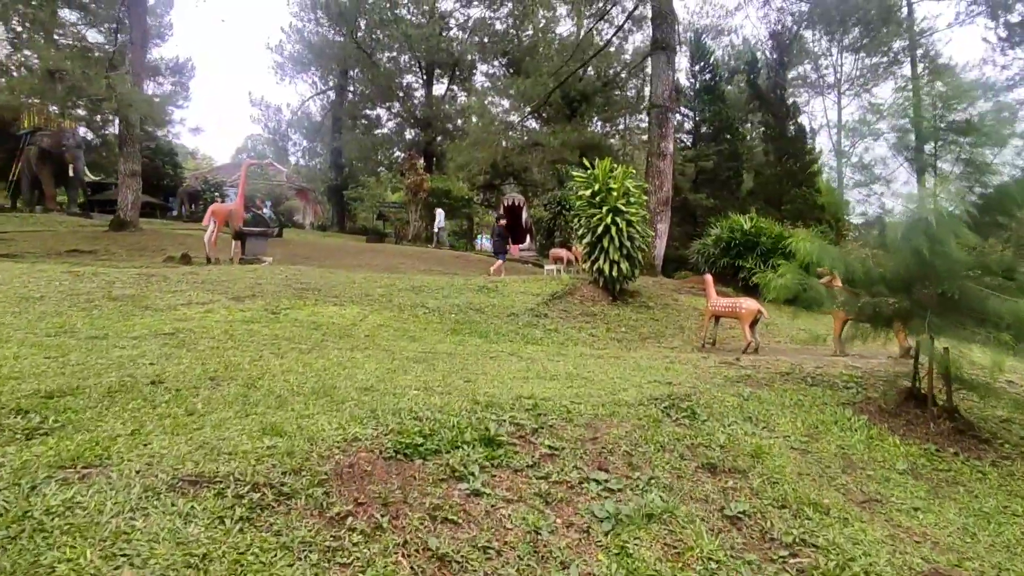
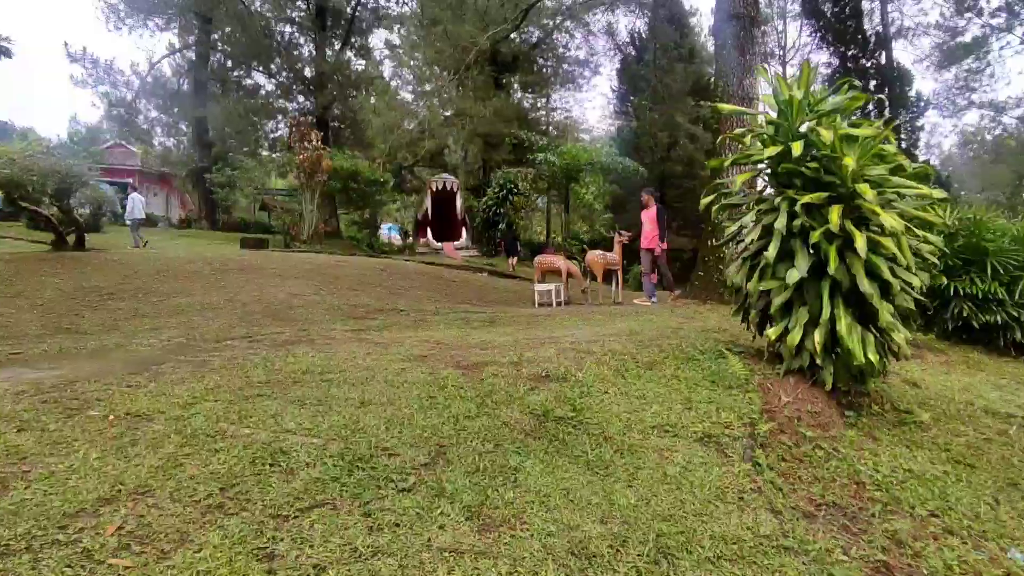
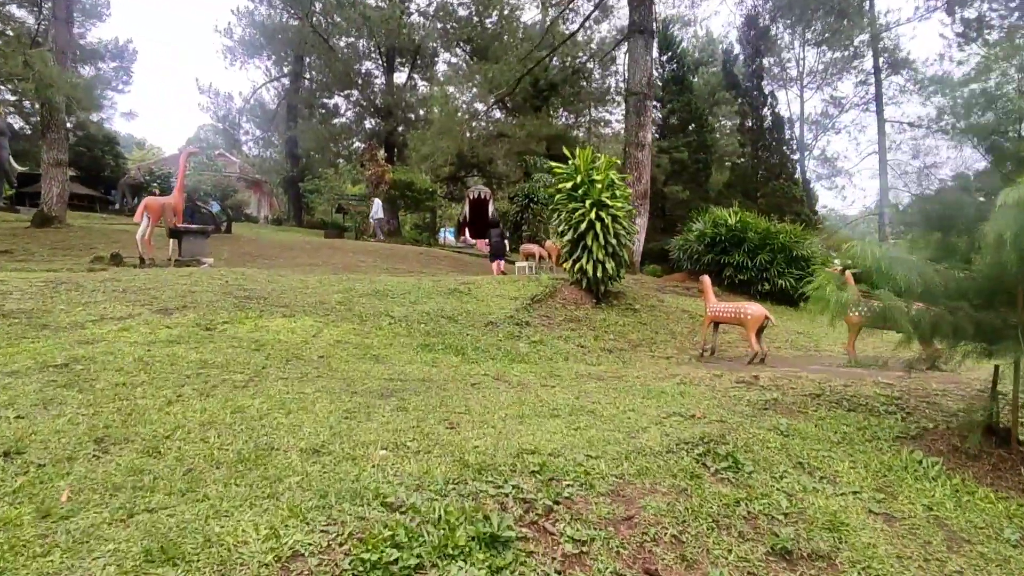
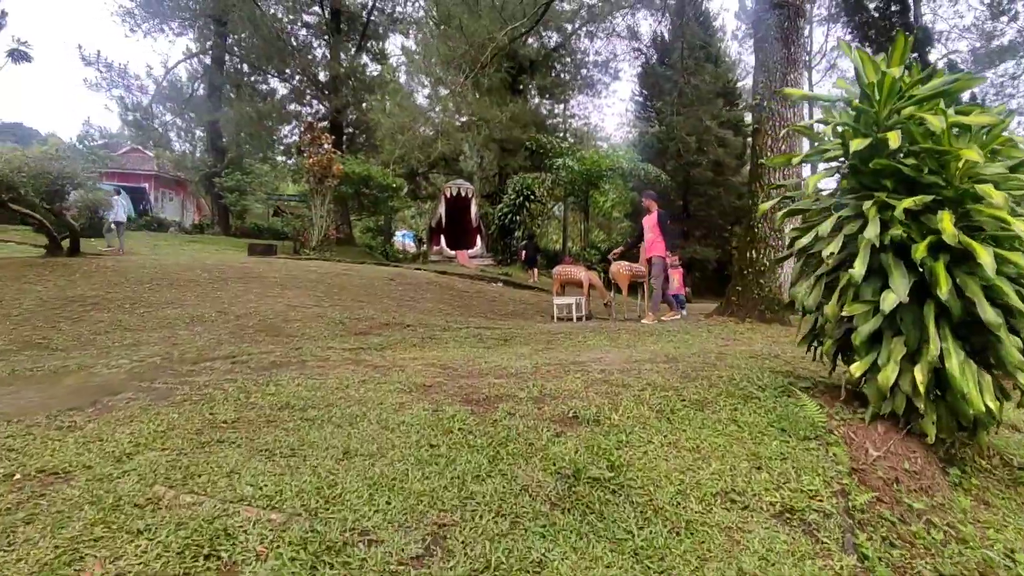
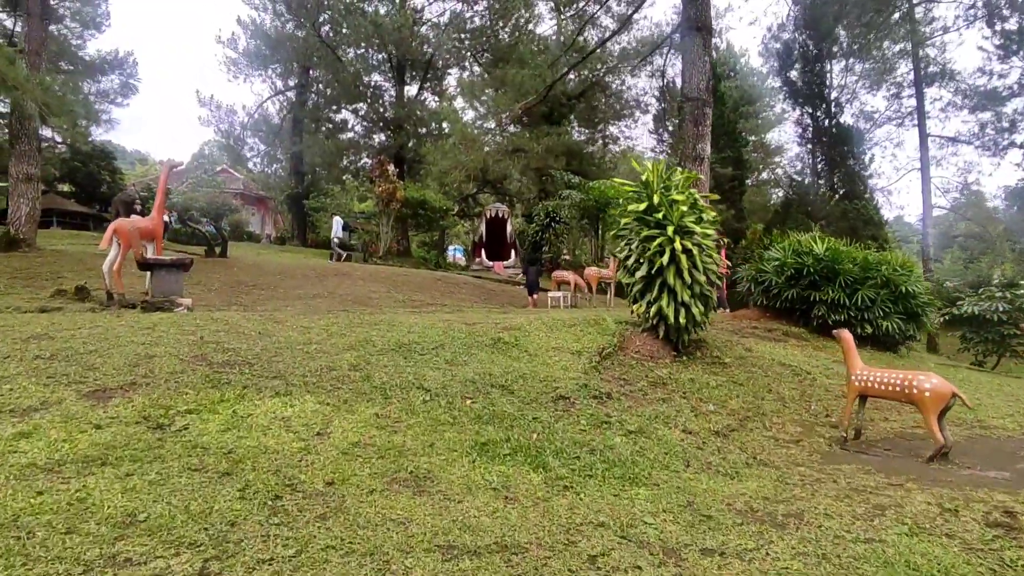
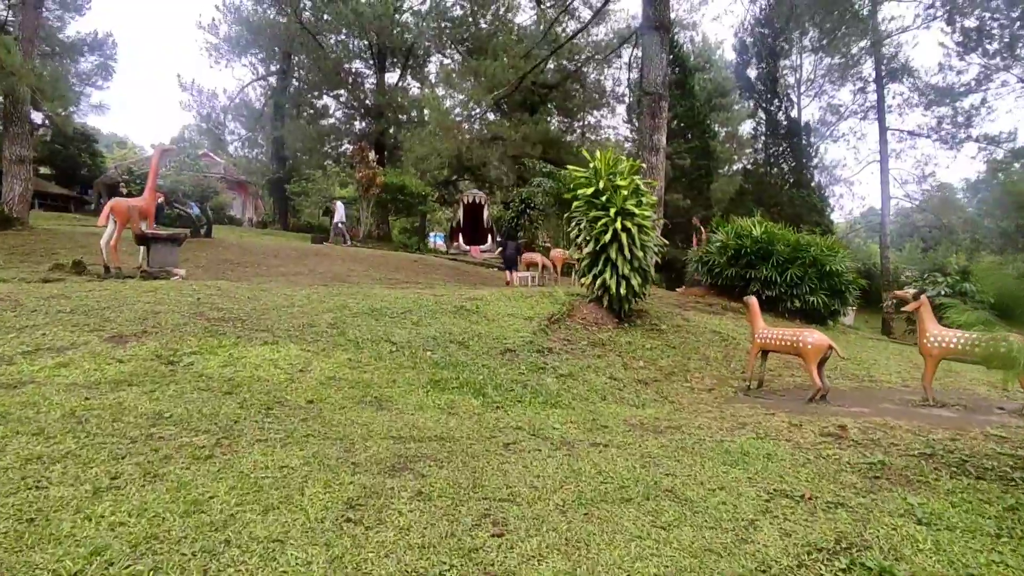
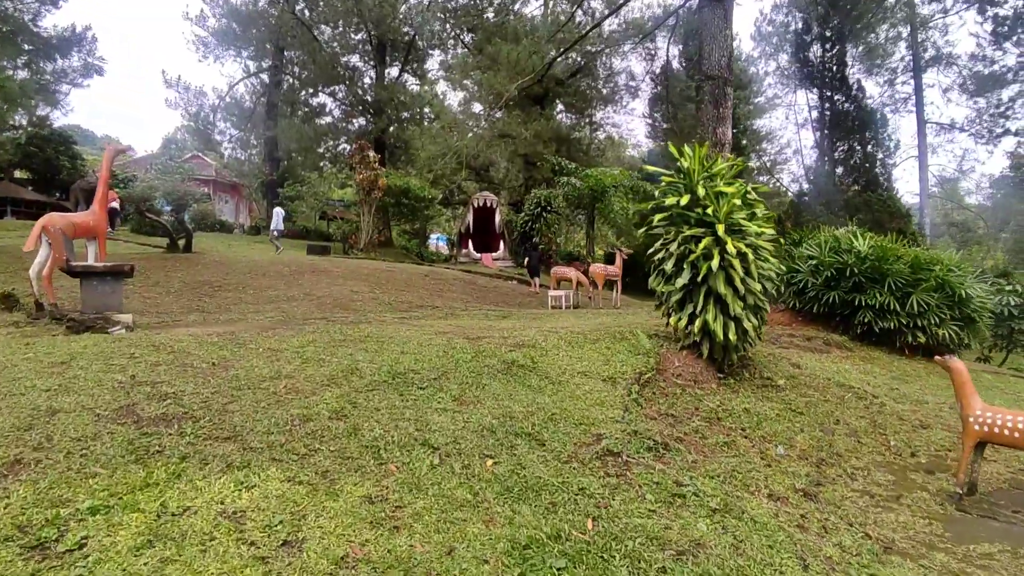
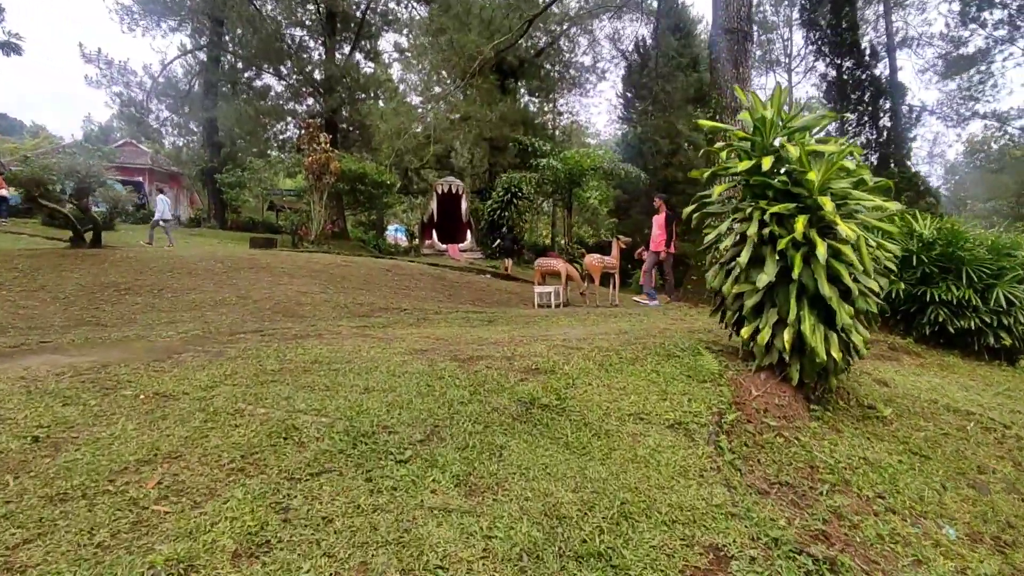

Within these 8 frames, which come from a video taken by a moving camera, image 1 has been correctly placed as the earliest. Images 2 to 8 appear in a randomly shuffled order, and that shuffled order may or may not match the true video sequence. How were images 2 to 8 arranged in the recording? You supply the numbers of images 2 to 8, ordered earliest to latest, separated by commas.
3, 6, 5, 7, 8, 2, 4
